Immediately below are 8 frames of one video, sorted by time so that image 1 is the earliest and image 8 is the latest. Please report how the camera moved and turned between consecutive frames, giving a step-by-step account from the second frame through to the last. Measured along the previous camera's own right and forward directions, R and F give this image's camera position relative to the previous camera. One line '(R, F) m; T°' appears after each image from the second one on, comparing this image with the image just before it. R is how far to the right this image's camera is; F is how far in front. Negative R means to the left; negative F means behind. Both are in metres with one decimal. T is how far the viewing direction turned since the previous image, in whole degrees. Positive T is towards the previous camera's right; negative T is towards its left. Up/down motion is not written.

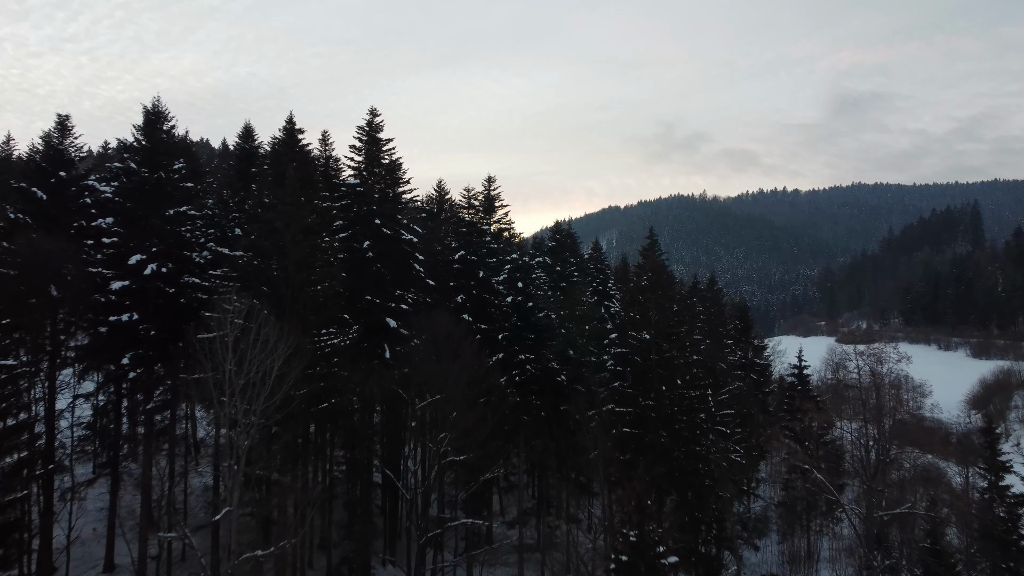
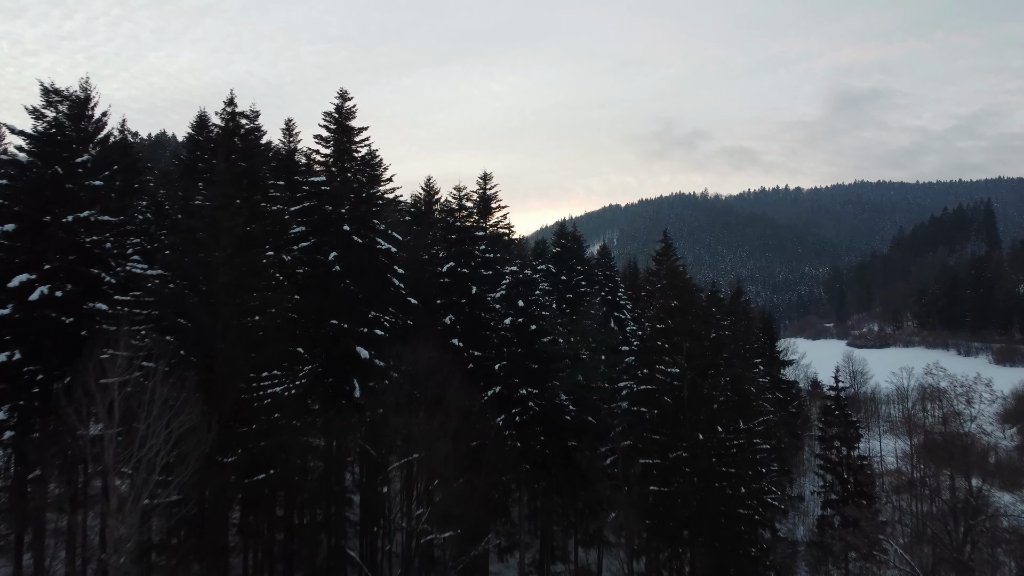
(0.0, +5.1) m; 0°
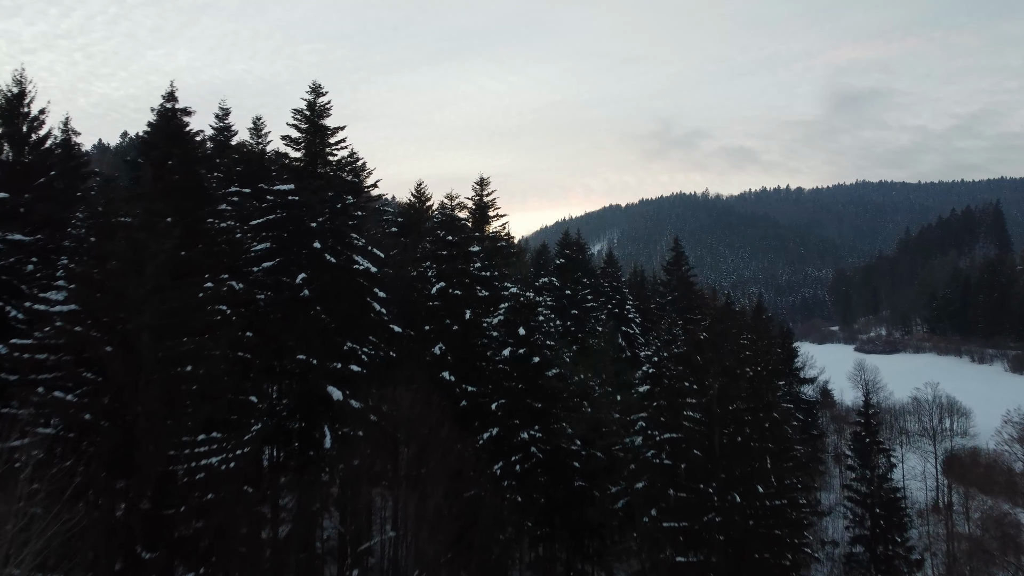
(0.0, +3.4) m; 0°
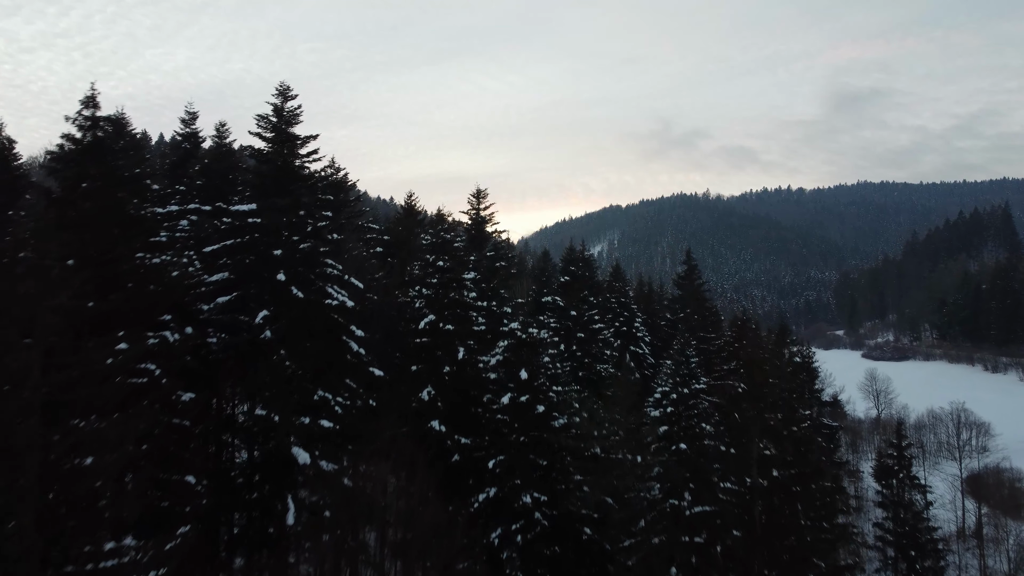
(0.0, +3.0) m; 0°
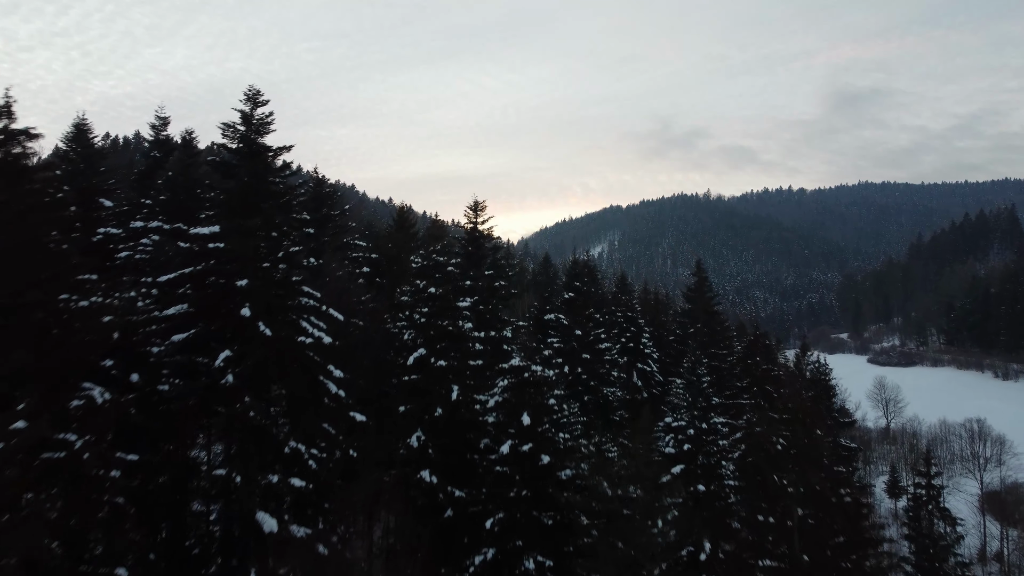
(0.0, +2.2) m; 0°
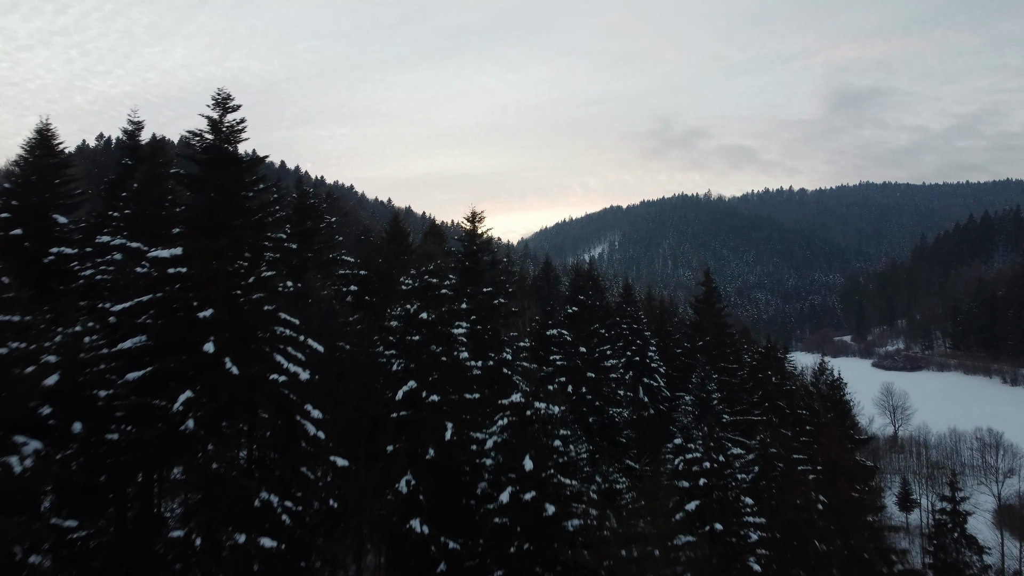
(0.0, +1.7) m; 0°
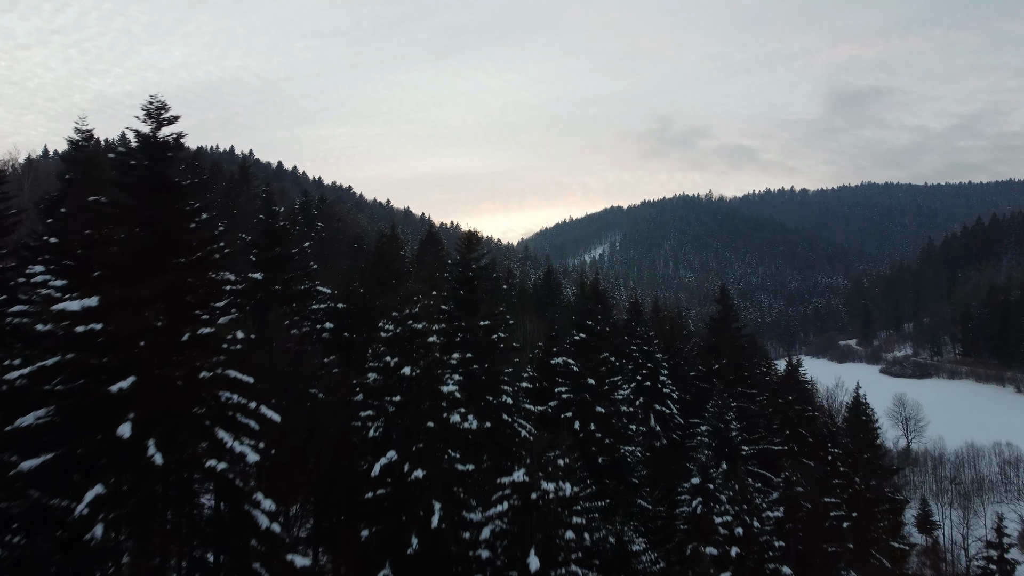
(-0.1, +2.8) m; 0°
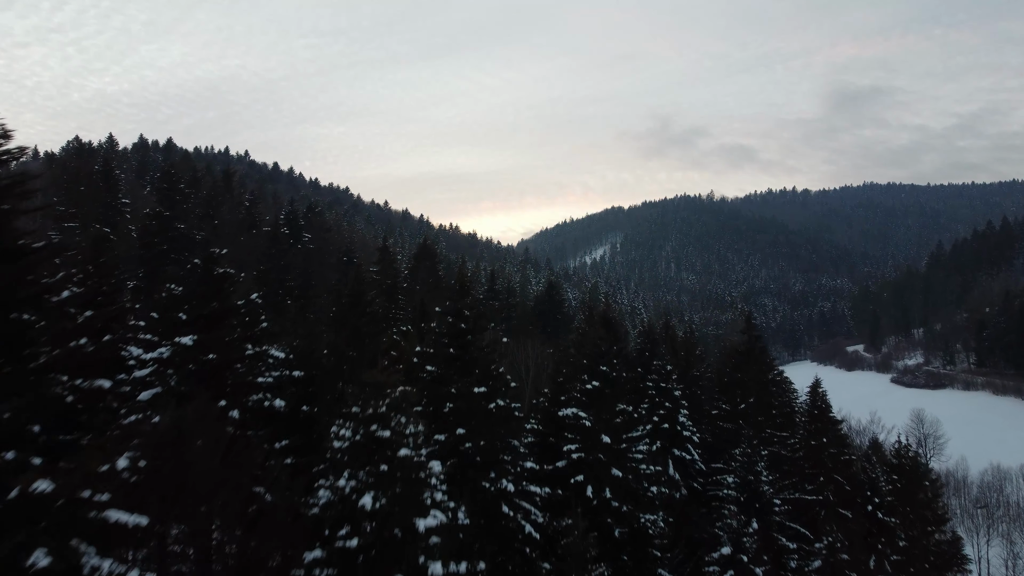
(-0.1, +3.7) m; 0°
